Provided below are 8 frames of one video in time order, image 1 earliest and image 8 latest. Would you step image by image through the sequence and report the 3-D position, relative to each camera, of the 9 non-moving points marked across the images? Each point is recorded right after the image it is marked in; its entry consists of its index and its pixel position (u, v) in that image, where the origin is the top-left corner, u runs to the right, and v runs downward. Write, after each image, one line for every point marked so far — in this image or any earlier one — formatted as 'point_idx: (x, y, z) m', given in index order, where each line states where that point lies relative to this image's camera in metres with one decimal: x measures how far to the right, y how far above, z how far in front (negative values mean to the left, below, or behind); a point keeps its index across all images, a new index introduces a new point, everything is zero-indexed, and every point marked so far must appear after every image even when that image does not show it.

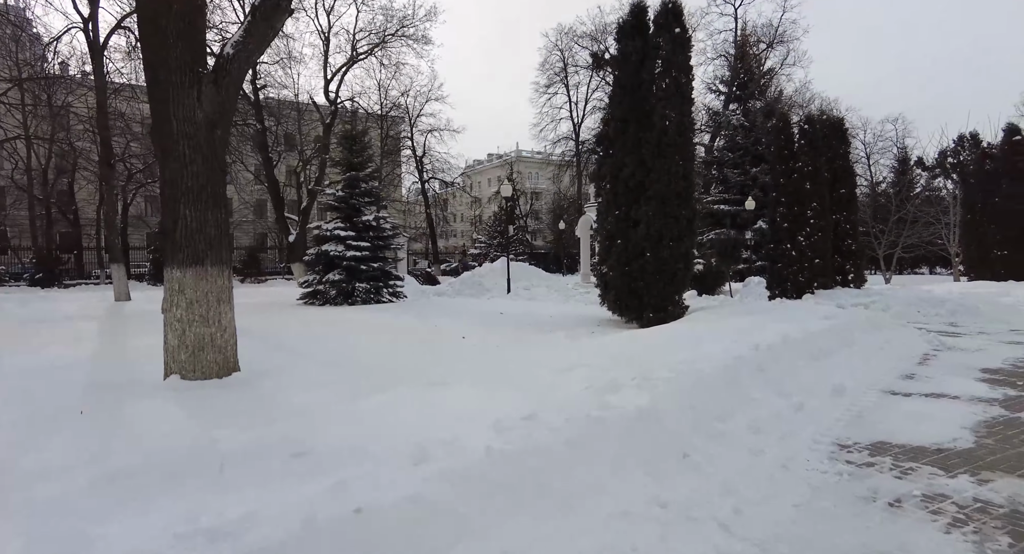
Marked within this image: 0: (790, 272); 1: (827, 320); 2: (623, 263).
0: (+6.4, +0.1, +13.6) m
1: (+4.1, -0.6, +7.8) m
2: (+1.9, +0.3, +10.1) m
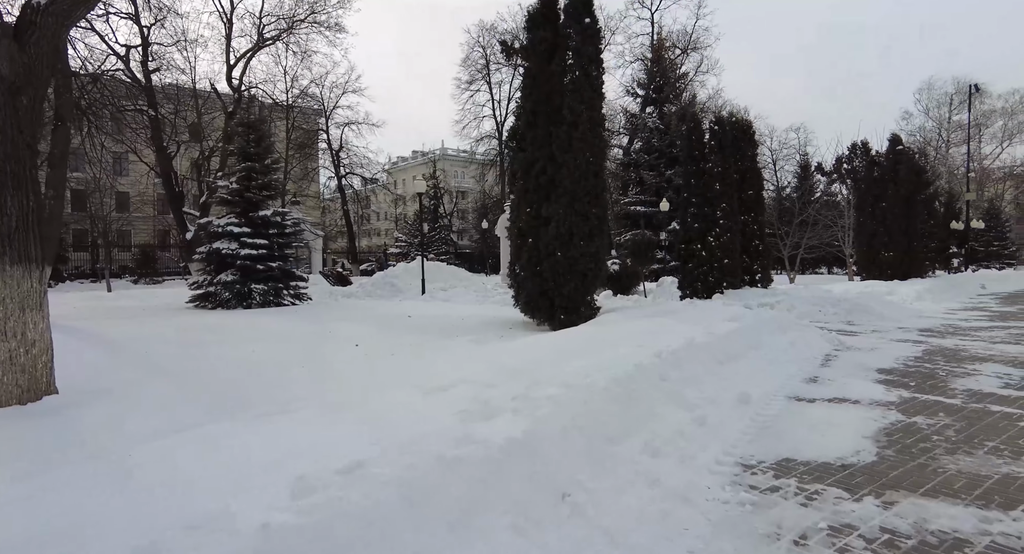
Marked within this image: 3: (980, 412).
0: (+4.4, +0.1, +13.7) m
1: (+2.9, -0.6, +7.6) m
2: (+0.4, +0.2, +9.7) m
3: (+3.9, -1.1, +4.9) m
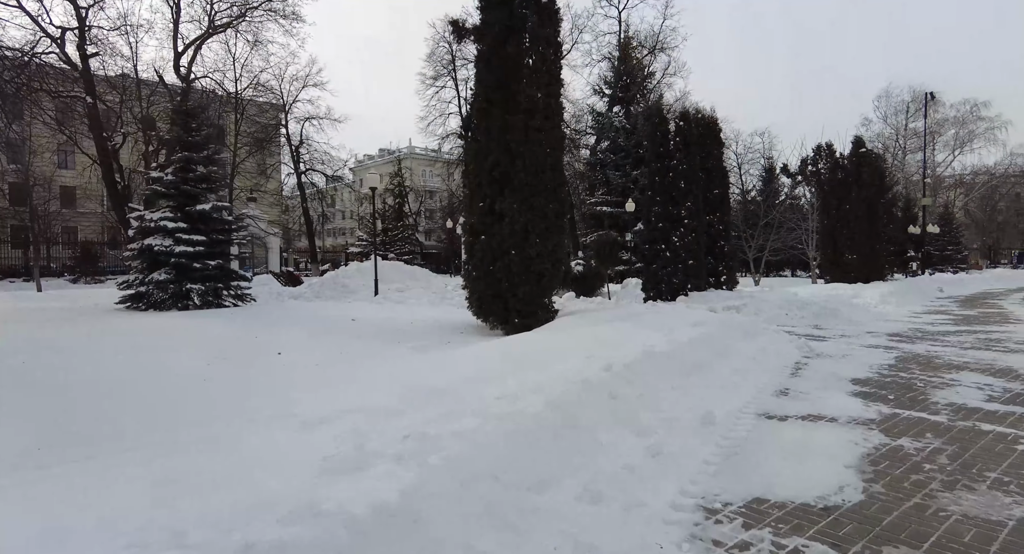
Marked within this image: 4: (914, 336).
0: (+3.4, +0.1, +13.1) m
1: (+2.2, -0.6, +7.0) m
2: (-0.4, +0.2, +8.9) m
3: (+3.4, -1.2, +4.4) m
4: (+6.9, -1.0, +10.2) m
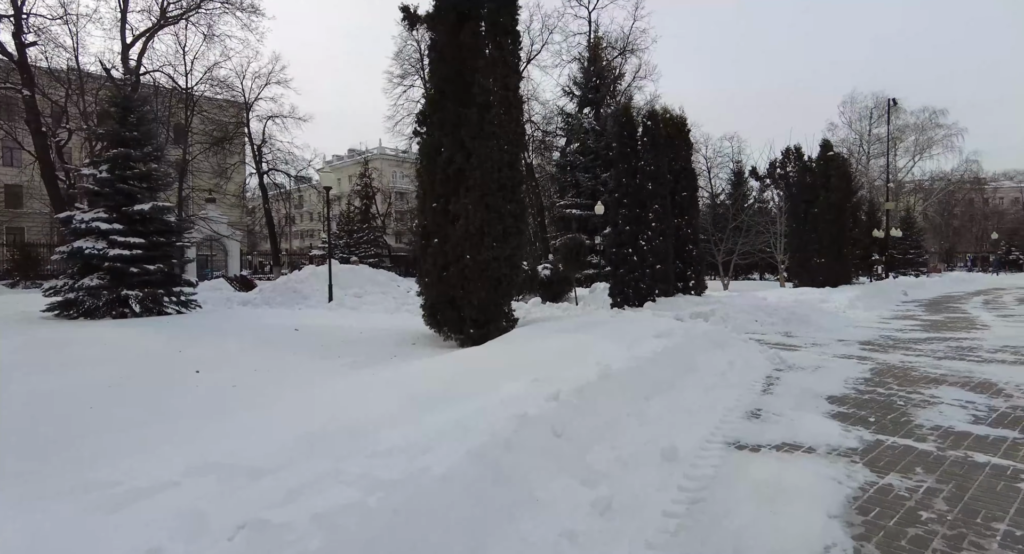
0: (+2.6, 0.0, +12.6) m
1: (+1.7, -0.7, +6.4) m
2: (-1.0, +0.1, +8.2) m
3: (+3.0, -1.2, +3.9) m
4: (+6.2, -1.1, +9.8) m
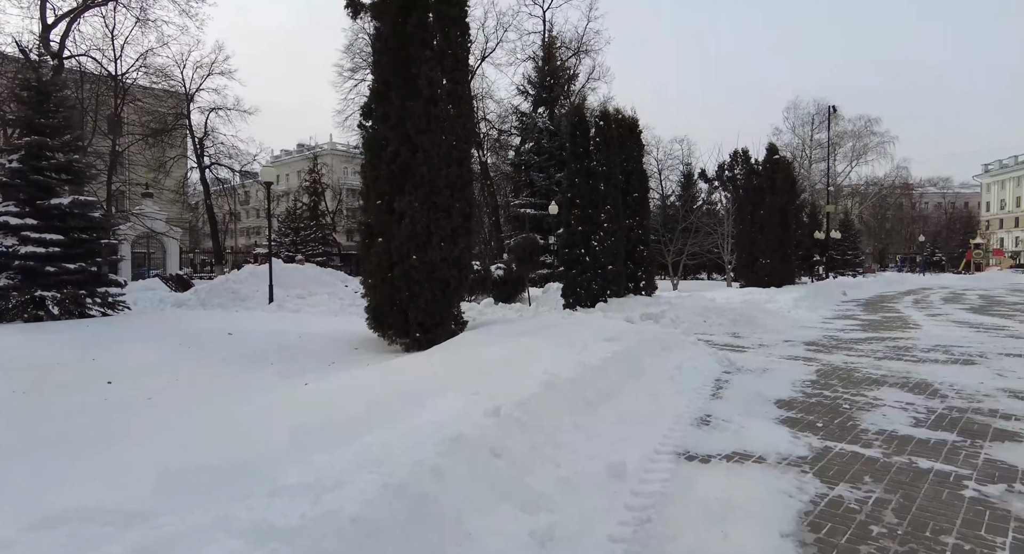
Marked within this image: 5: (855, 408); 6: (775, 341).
0: (+1.5, 0.0, +12.5) m
1: (+1.1, -0.7, +6.3) m
2: (-1.7, +0.1, +7.9) m
3: (+2.6, -1.3, +3.8) m
4: (+5.4, -1.2, +10.0) m
5: (+3.2, -1.2, +5.6) m
6: (+4.5, -1.1, +10.1) m
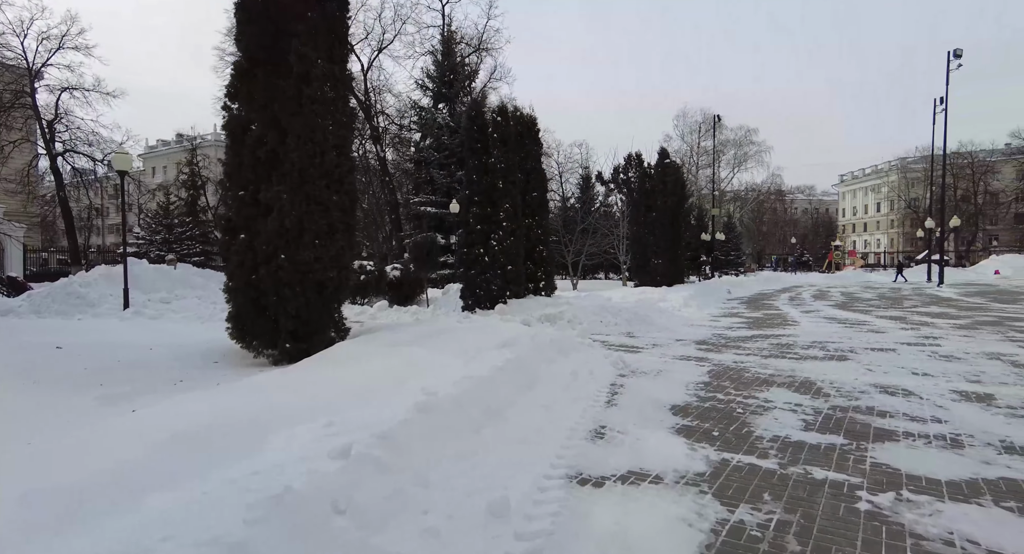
0: (-0.6, -0.1, +12.0) m
1: (-0.1, -0.7, +5.8) m
2: (-3.1, +0.1, +6.9) m
3: (+1.8, -1.3, +3.6) m
4: (+3.6, -1.2, +10.2) m
5: (+2.2, -1.2, +5.5) m
6: (+2.7, -1.1, +10.2) m
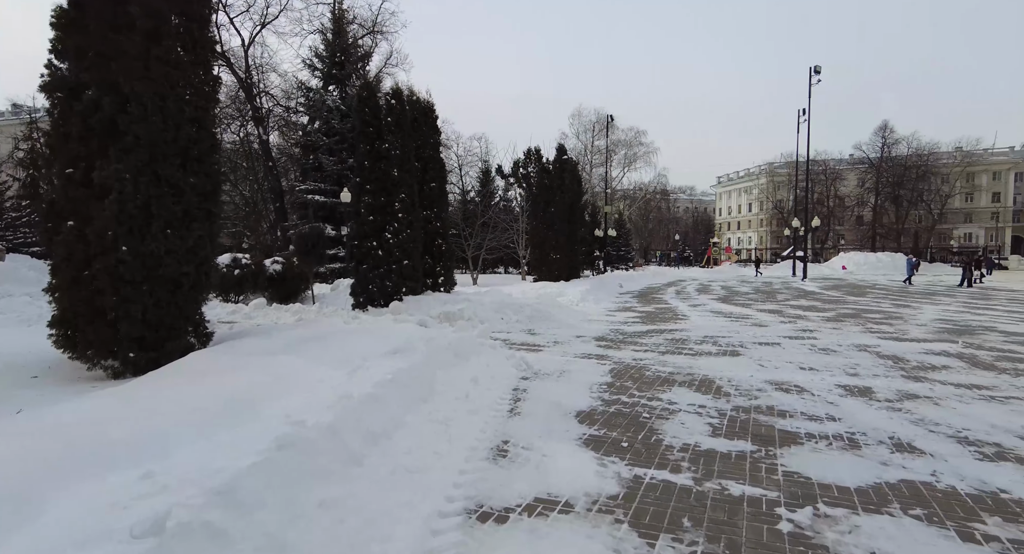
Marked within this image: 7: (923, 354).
0: (-2.6, 0.0, +11.2) m
1: (-1.0, -0.7, +5.2) m
2: (-4.2, +0.1, +5.7) m
3: (+1.2, -1.3, +3.3) m
4: (+1.8, -1.1, +10.1) m
5: (+1.3, -1.2, +5.2) m
6: (+1.0, -1.0, +9.9) m
7: (+7.4, -1.4, +10.7) m
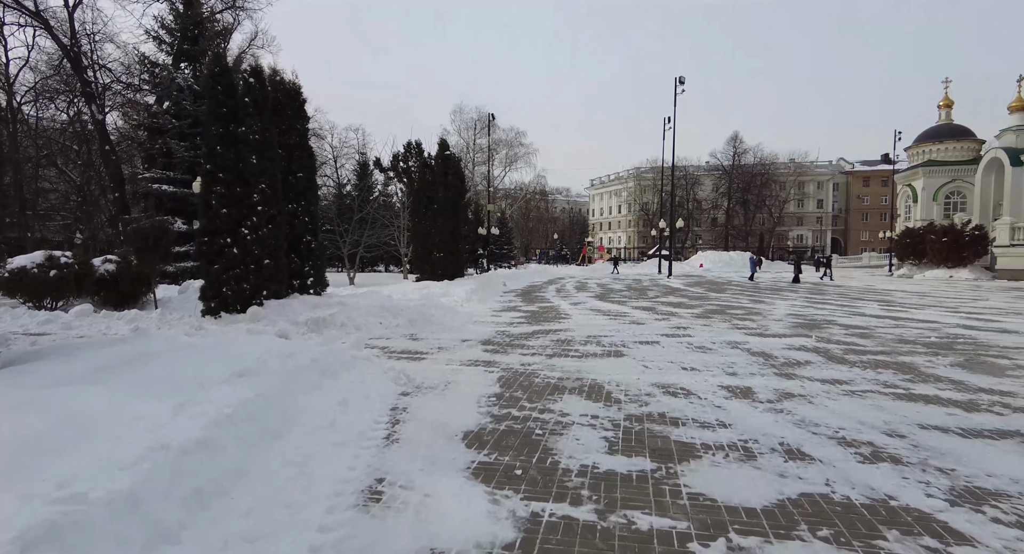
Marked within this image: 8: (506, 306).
0: (-4.7, 0.0, +9.8) m
1: (-1.9, -0.8, +4.3) m
2: (-5.1, +0.1, +4.2) m
3: (+0.6, -1.3, +2.9) m
4: (-0.1, -1.1, +9.7) m
5: (+0.3, -1.3, +4.8) m
6: (-0.9, -1.1, +9.3) m
7: (+5.3, -1.4, +11.3) m
8: (-0.2, -0.9, +17.2) m
